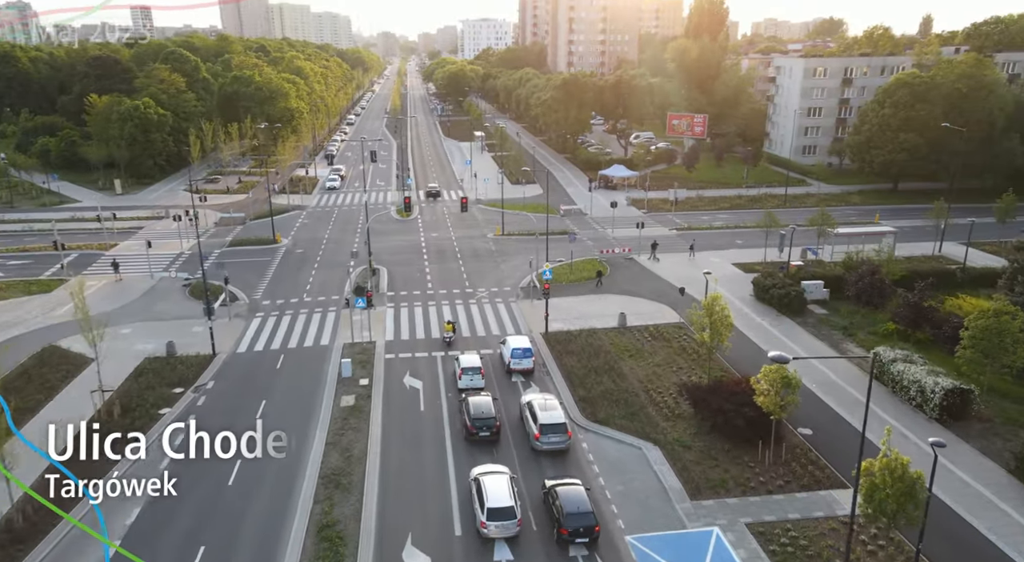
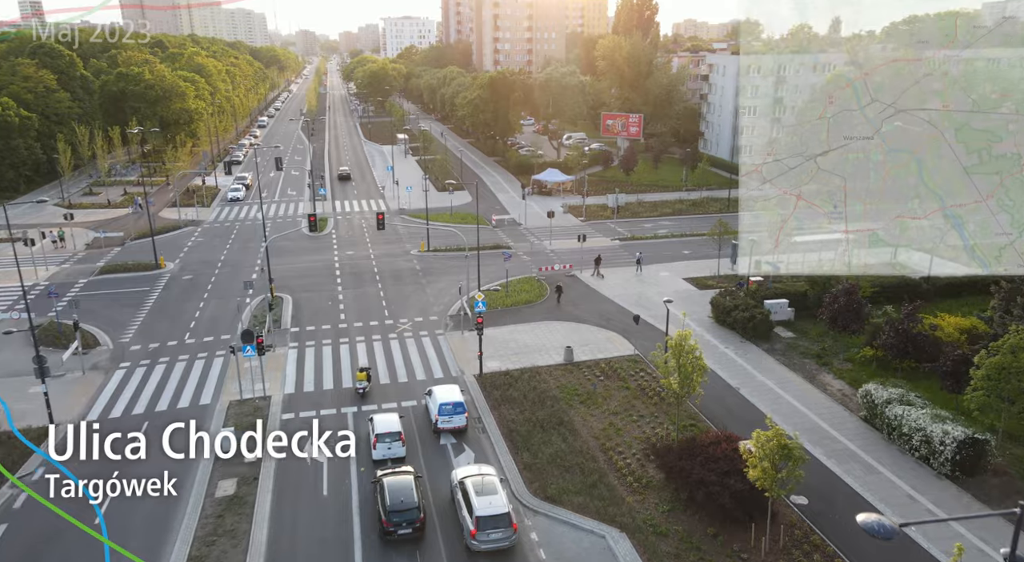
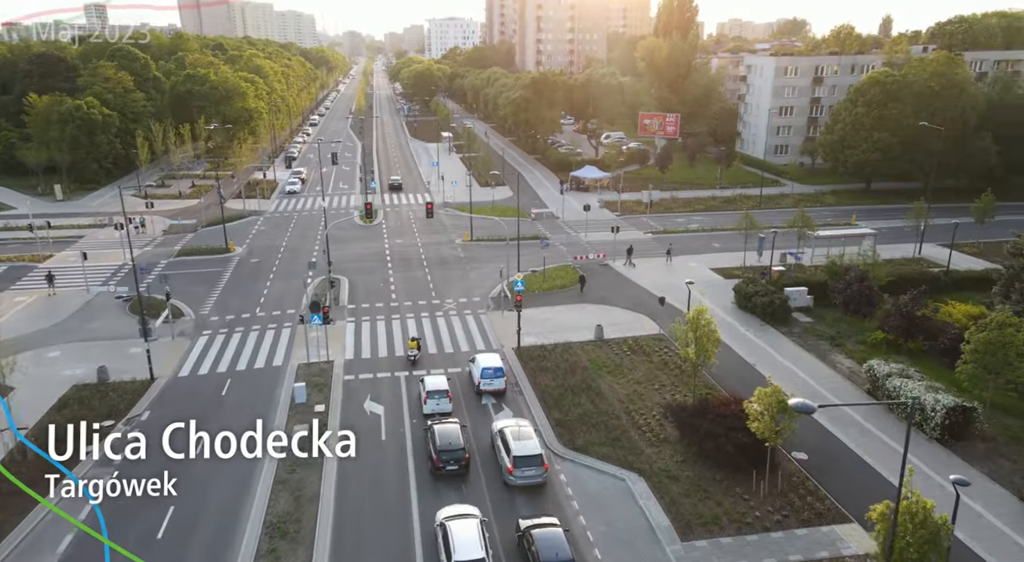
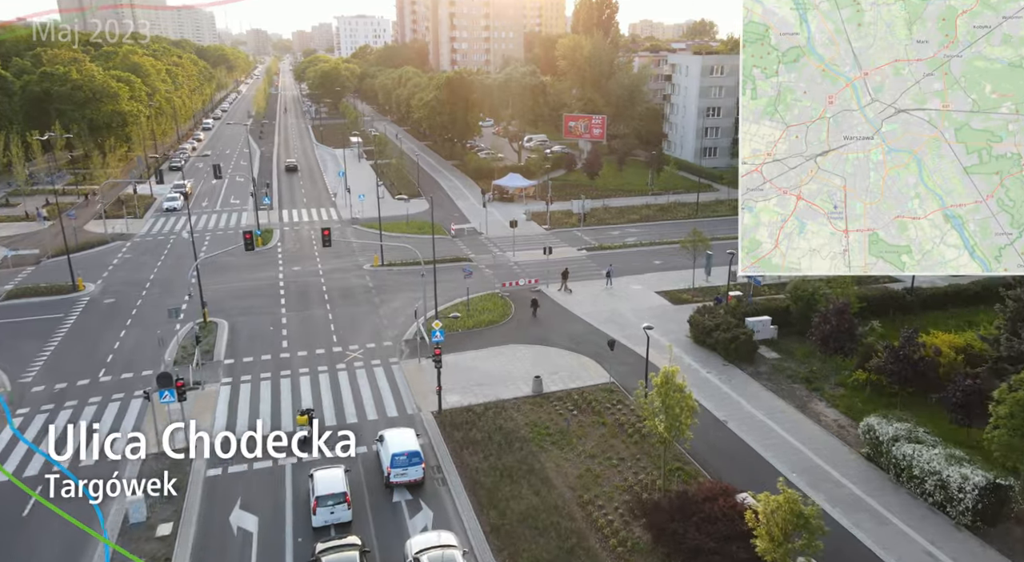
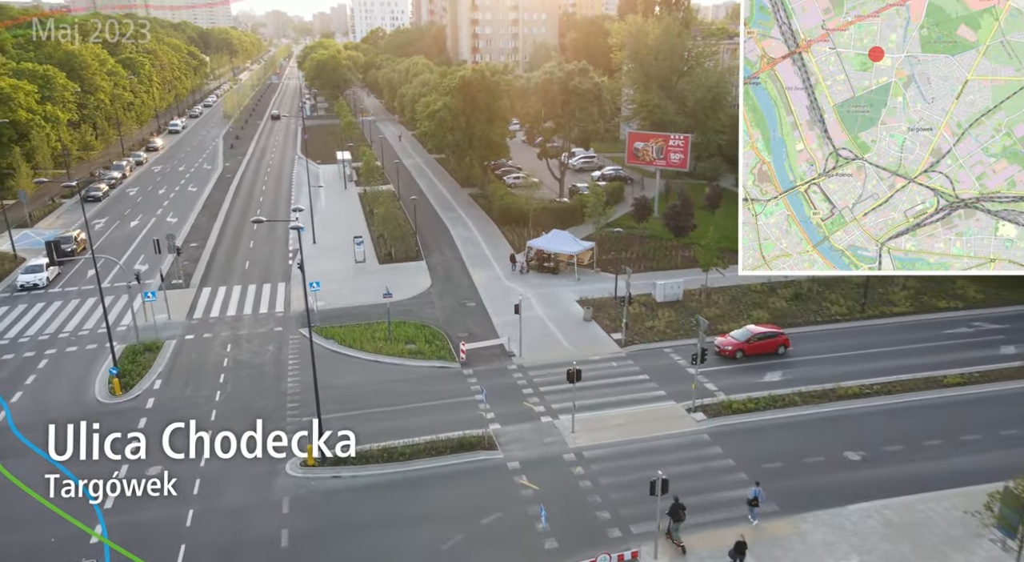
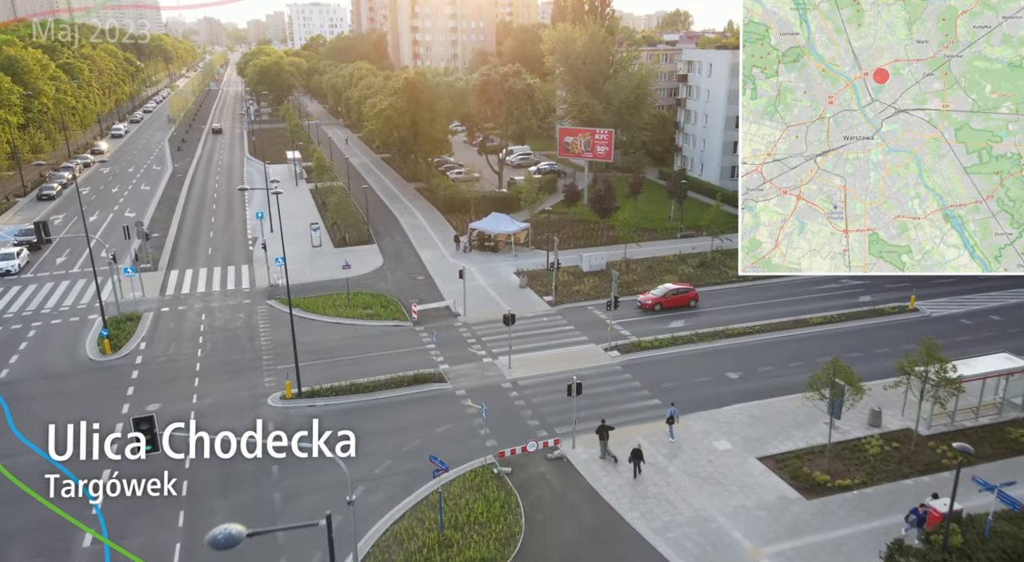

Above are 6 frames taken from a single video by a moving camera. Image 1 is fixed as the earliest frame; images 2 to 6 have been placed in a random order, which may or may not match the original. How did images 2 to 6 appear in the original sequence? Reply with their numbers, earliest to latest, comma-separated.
3, 2, 4, 6, 5
